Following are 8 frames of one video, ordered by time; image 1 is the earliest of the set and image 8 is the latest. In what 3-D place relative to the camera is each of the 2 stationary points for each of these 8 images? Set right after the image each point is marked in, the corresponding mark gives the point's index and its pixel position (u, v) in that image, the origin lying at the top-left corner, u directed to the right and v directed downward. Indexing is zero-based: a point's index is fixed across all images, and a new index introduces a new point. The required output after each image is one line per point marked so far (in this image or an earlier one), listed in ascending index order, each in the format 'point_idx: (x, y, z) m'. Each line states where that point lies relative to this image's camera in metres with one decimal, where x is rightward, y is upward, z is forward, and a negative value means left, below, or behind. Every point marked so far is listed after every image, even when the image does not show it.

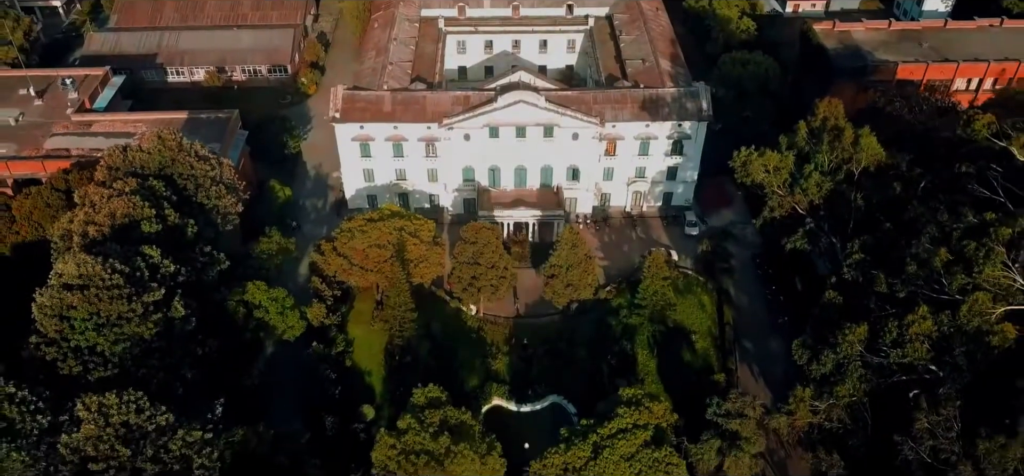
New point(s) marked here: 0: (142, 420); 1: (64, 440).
0: (-9.1, -4.3, +20.9) m
1: (-10.6, -4.6, +19.9) m
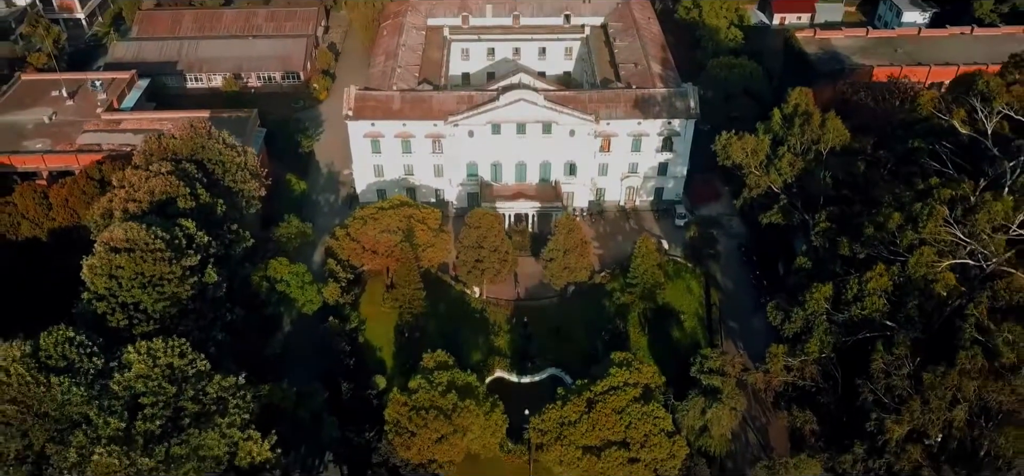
0: (-9.0, -3.3, +23.3) m
1: (-10.5, -3.7, +22.4) m
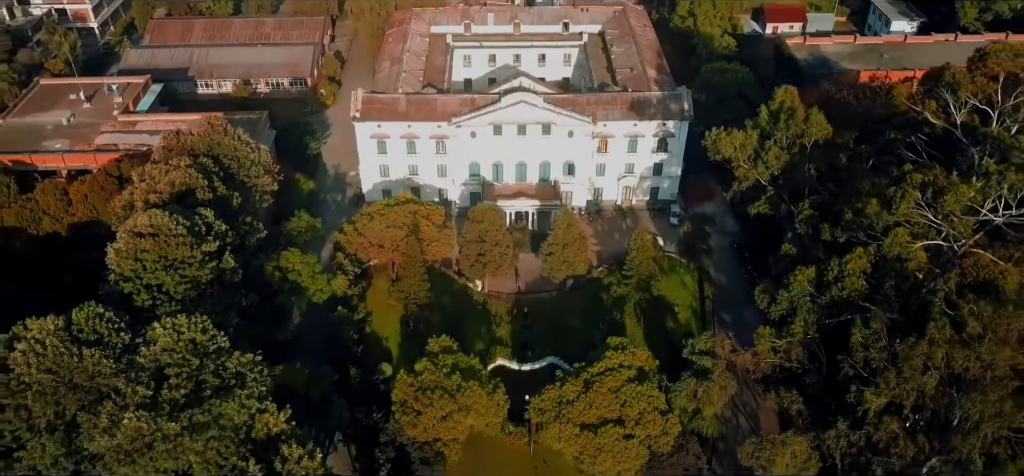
0: (-9.0, -2.9, +24.7) m
1: (-10.5, -3.2, +23.8) m
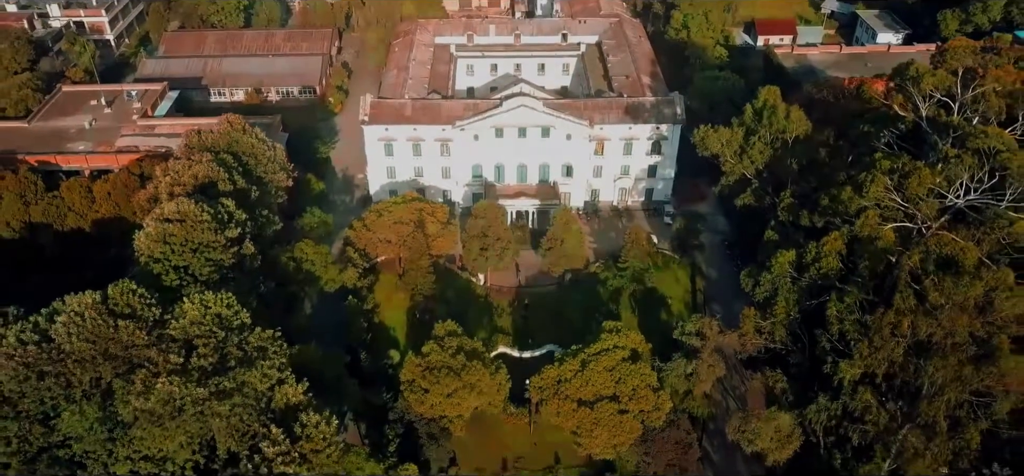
0: (-8.9, -2.4, +26.6) m
1: (-10.4, -2.7, +25.7) m
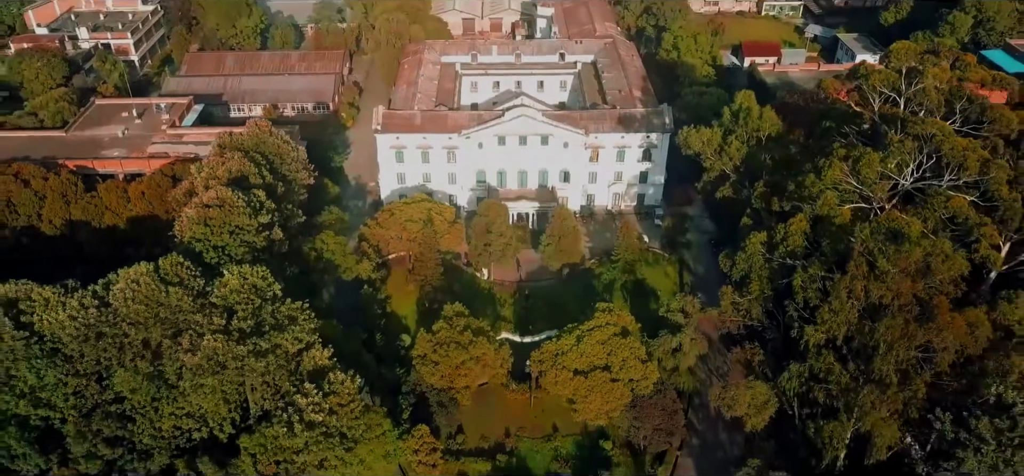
0: (-8.9, -1.7, +29.9) m
1: (-10.3, -2.0, +29.0) m
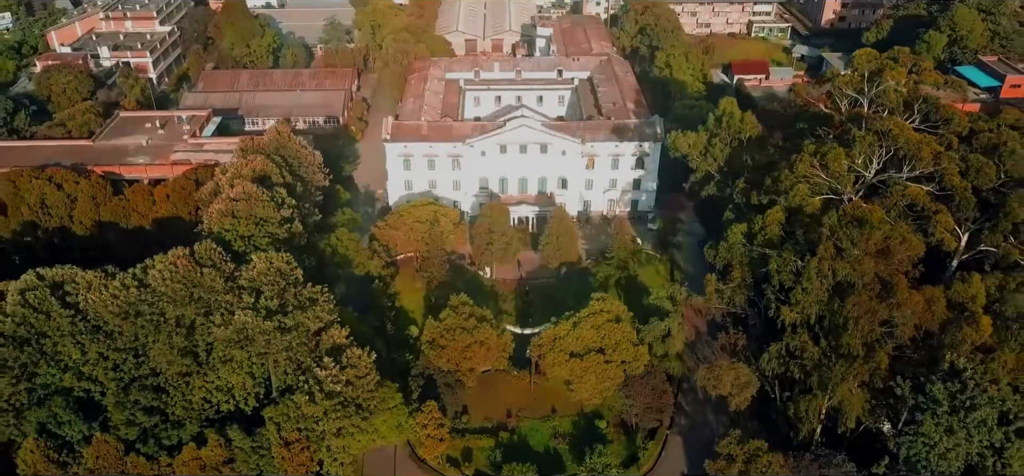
0: (-8.8, -1.3, +32.7) m
1: (-10.3, -1.6, +31.8) m
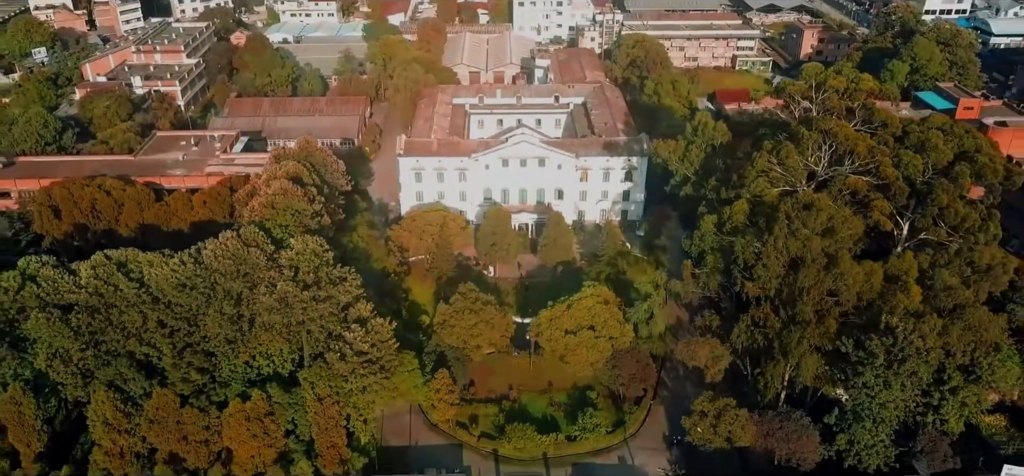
0: (-8.7, -0.8, +37.8) m
1: (-10.2, -1.0, +36.8) m
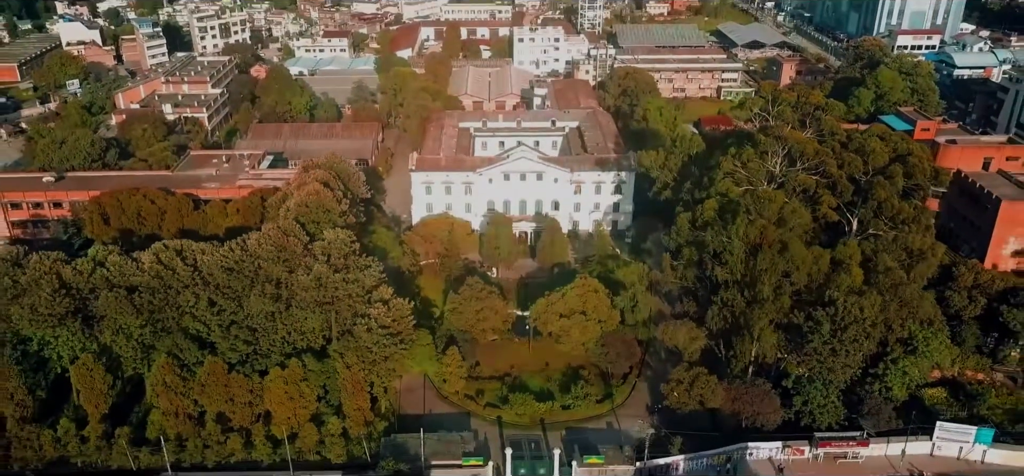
0: (-8.6, -0.4, +43.7) m
1: (-10.1, -0.6, +42.7) m
